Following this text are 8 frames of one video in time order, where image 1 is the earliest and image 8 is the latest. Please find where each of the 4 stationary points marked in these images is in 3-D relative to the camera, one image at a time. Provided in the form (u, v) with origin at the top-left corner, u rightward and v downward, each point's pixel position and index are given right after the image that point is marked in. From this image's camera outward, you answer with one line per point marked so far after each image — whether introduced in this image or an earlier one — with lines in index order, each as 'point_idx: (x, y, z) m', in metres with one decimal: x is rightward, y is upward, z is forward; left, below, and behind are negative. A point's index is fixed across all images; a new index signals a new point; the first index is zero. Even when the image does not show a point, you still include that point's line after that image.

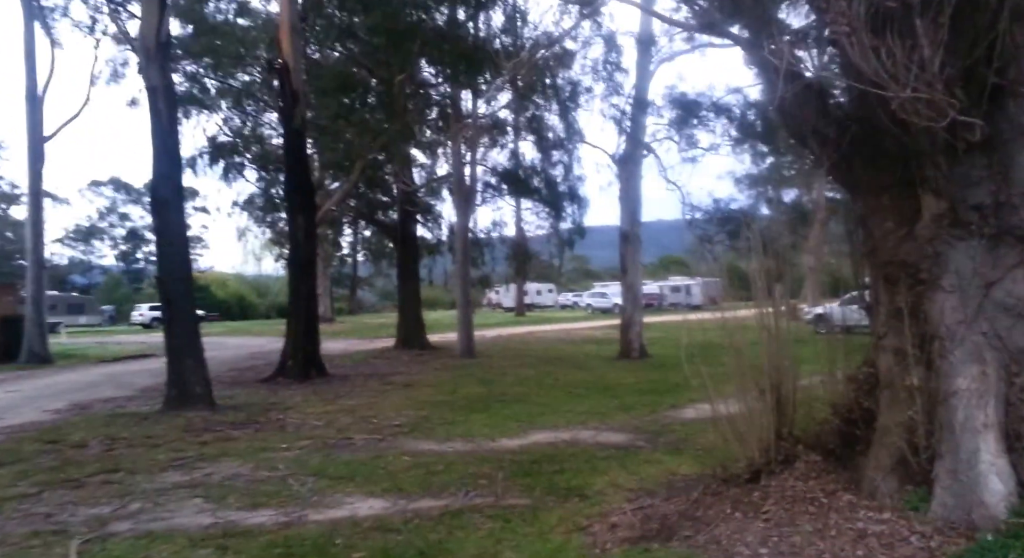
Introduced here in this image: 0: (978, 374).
0: (+2.9, -0.6, +4.9) m
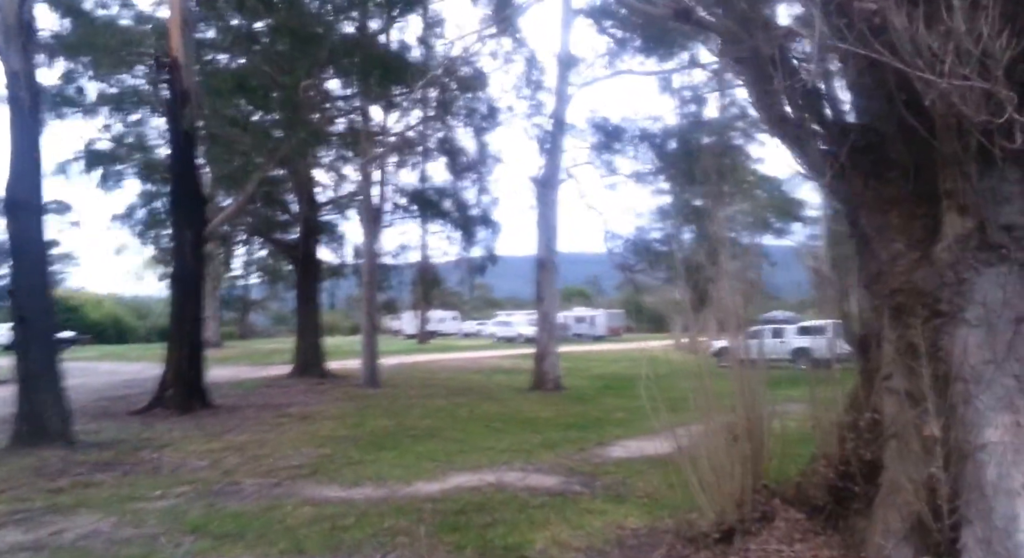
0: (+2.6, -0.8, +4.2) m
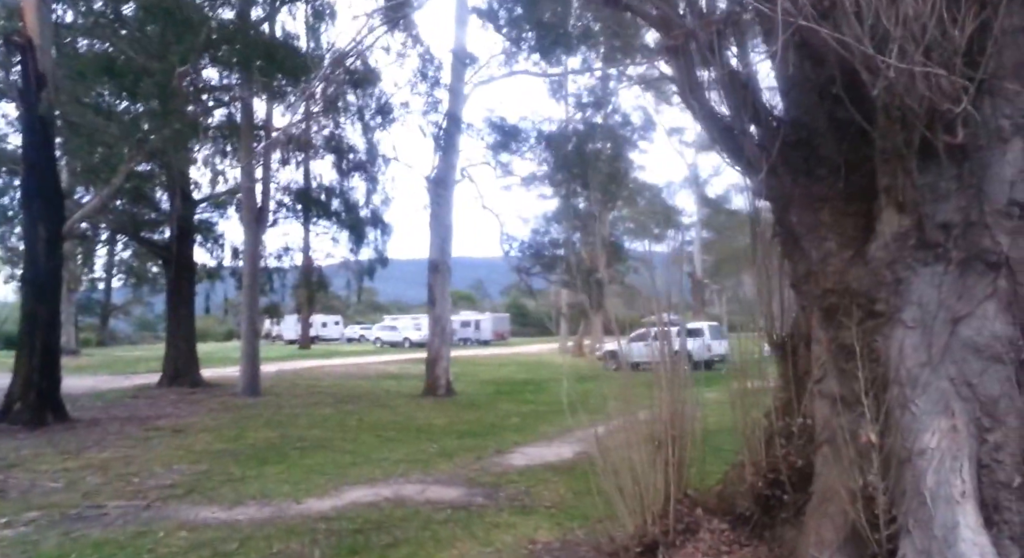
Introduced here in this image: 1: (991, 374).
0: (+2.3, -0.8, +4.1) m
1: (+2.5, -0.5, +4.1) m
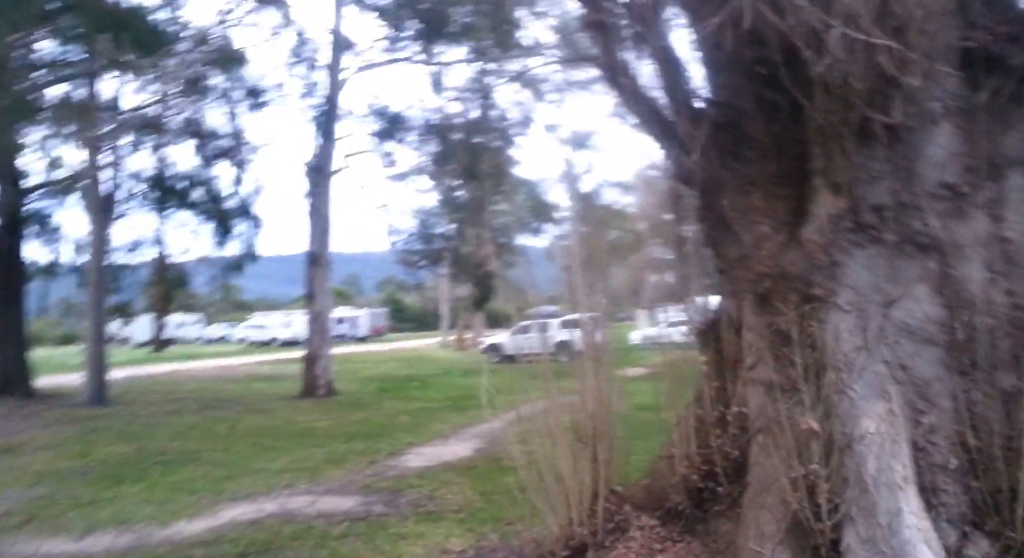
0: (+1.9, -0.7, +4.0) m
1: (+2.2, -0.4, +4.1) m
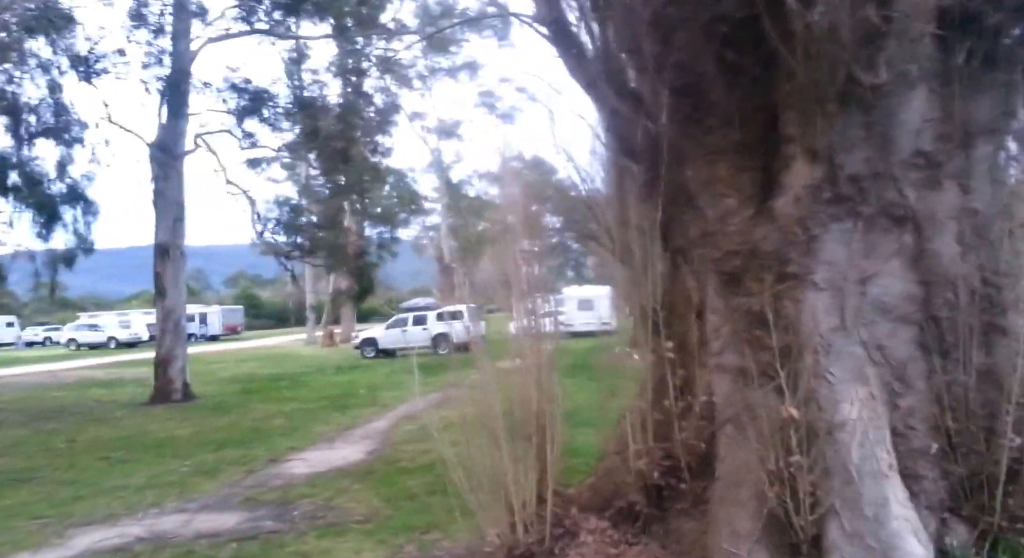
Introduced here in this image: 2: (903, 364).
0: (+1.7, -0.6, +3.8) m
1: (+1.9, -0.3, +3.9) m
2: (+1.9, -0.4, +3.9) m
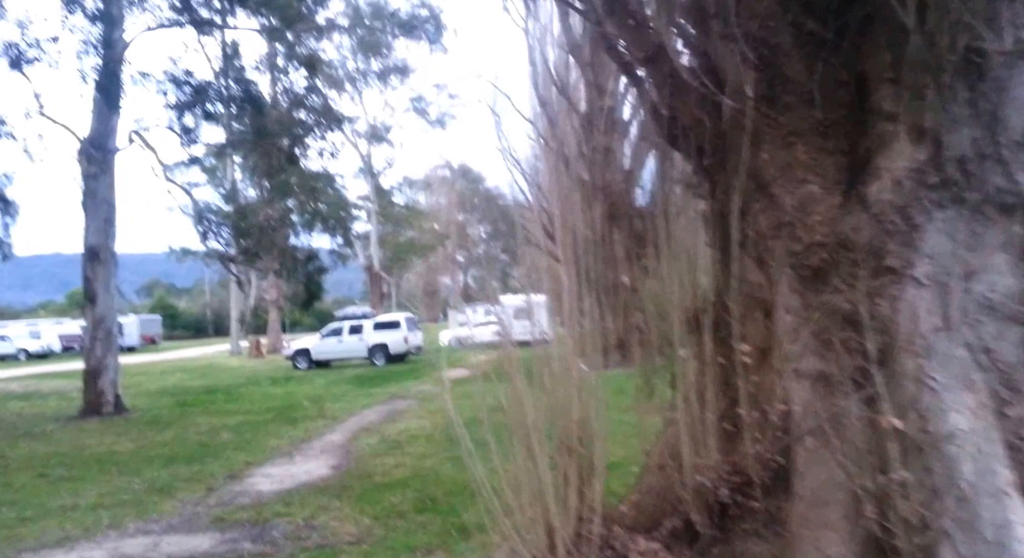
0: (+2.0, -0.5, +3.4) m
1: (+2.2, -0.3, +3.5) m
2: (+2.2, -0.4, +3.5) m
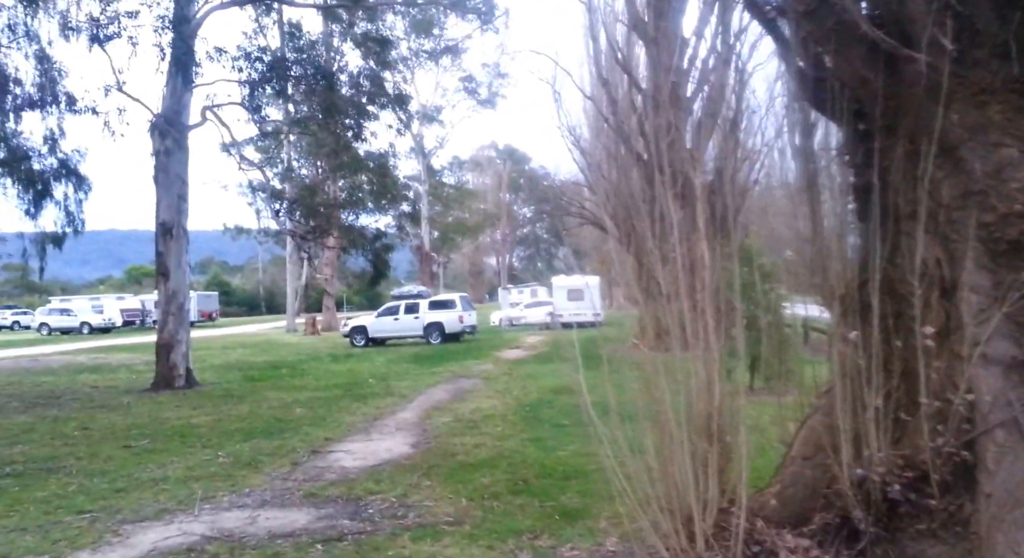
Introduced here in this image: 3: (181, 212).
0: (+2.7, -0.5, +3.0) m
1: (+2.9, -0.2, +3.1) m
2: (+2.9, -0.3, +3.1) m
3: (-7.8, +1.6, +18.7) m
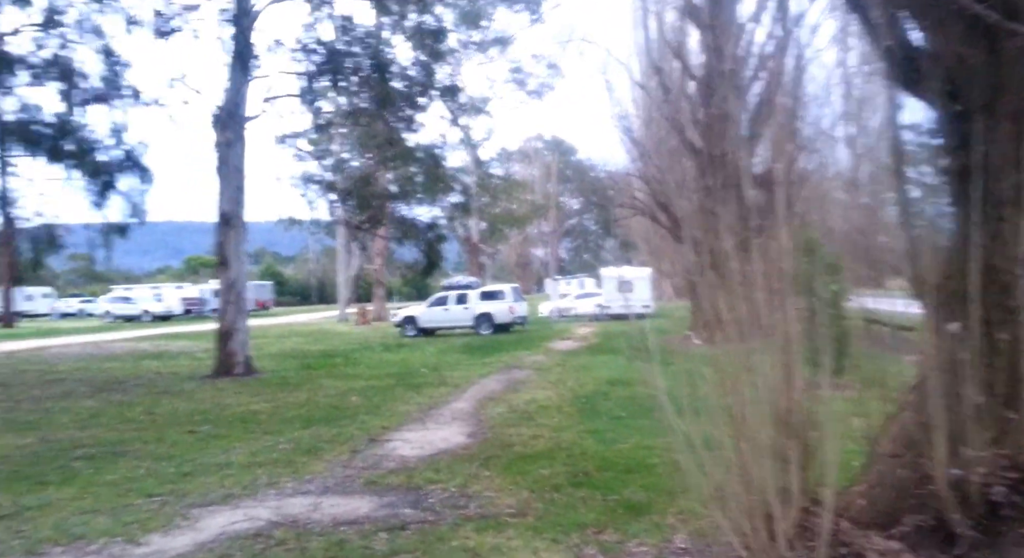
0: (+3.0, -0.4, +2.7) m
1: (+3.2, -0.1, +2.8) m
2: (+3.2, -0.3, +2.8) m
3: (-6.5, +1.8, +19.0) m
